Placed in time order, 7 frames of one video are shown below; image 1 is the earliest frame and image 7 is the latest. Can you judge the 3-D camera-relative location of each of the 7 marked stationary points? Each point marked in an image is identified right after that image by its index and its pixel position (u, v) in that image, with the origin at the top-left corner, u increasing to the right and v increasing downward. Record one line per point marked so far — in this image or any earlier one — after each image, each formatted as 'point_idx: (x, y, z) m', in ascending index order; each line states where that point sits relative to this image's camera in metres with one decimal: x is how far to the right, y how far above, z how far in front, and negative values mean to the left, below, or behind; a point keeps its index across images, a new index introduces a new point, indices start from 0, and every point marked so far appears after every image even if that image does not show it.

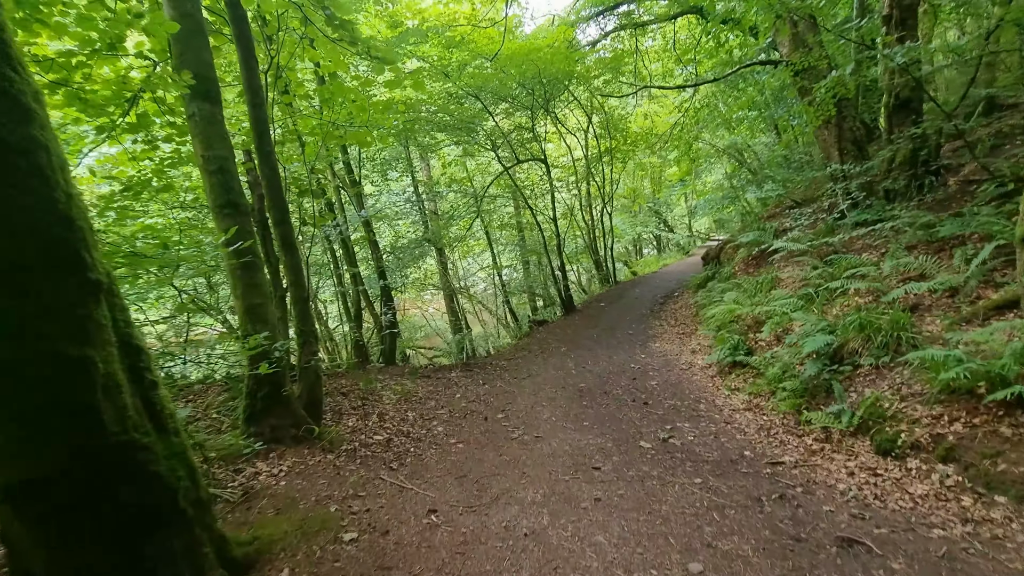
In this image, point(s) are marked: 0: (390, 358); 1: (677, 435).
0: (-1.7, -1.0, +6.9) m
1: (+1.2, -1.1, +3.6) m
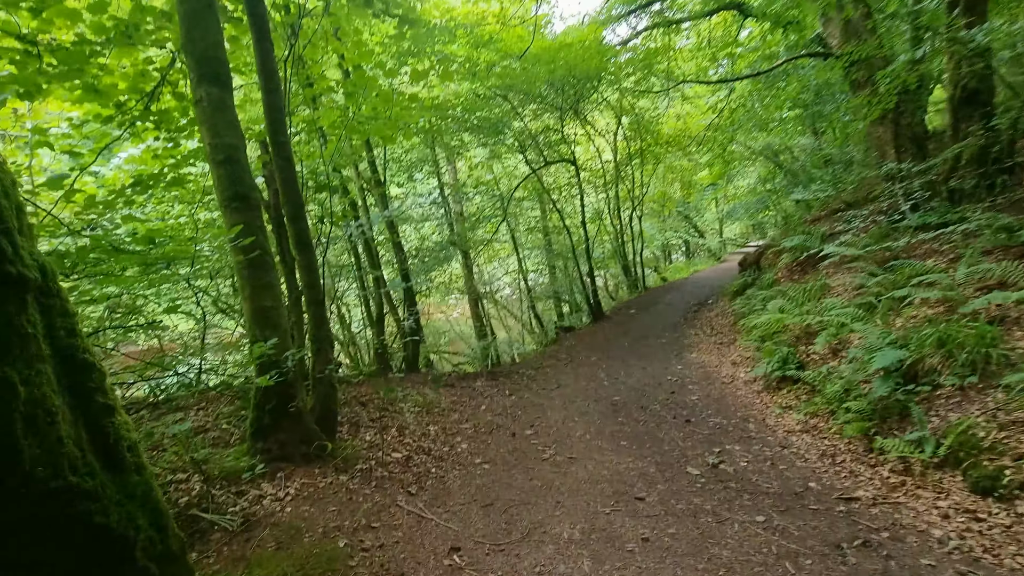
0: (-1.3, -1.0, +6.7) m
1: (+1.4, -1.1, +3.2) m
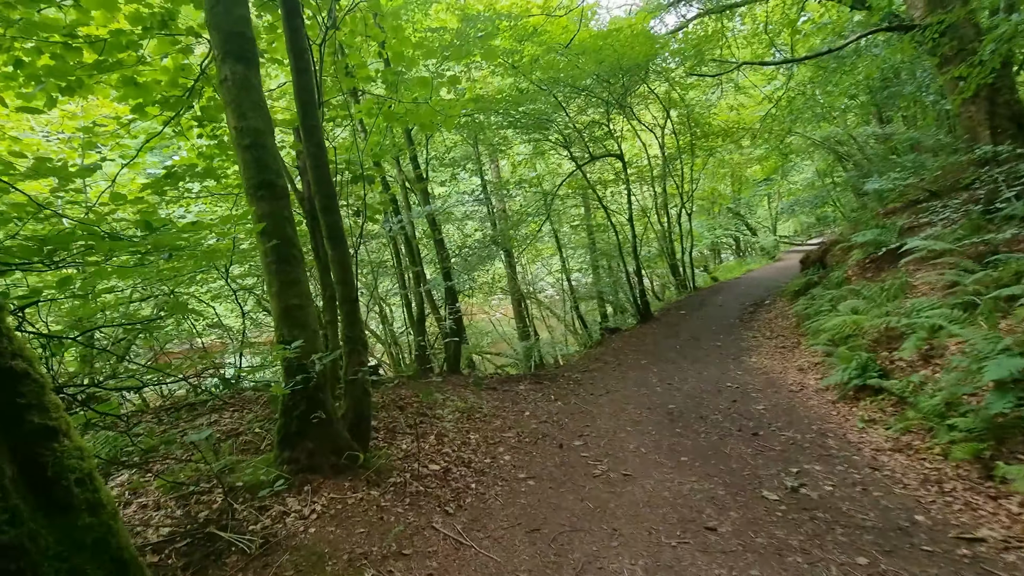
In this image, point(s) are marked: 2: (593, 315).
0: (-0.8, -1.0, +6.5) m
1: (+1.7, -1.1, +2.8) m
2: (+2.4, -0.8, +14.9) m
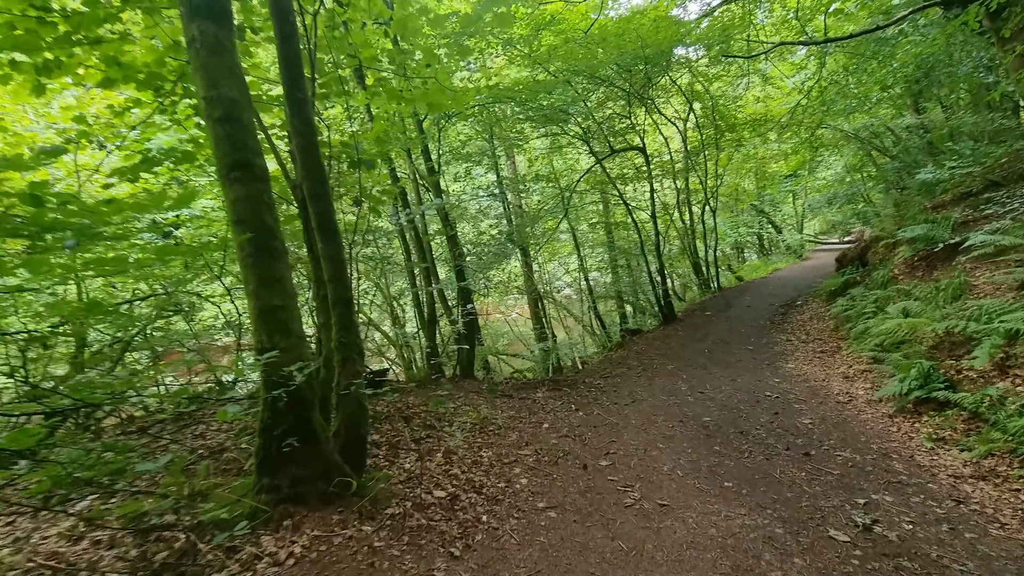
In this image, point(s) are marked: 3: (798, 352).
0: (-0.6, -1.0, +6.1) m
1: (+1.8, -1.1, +2.4) m
2: (+2.9, -0.8, +14.4) m
3: (+3.8, -0.8, +6.6) m
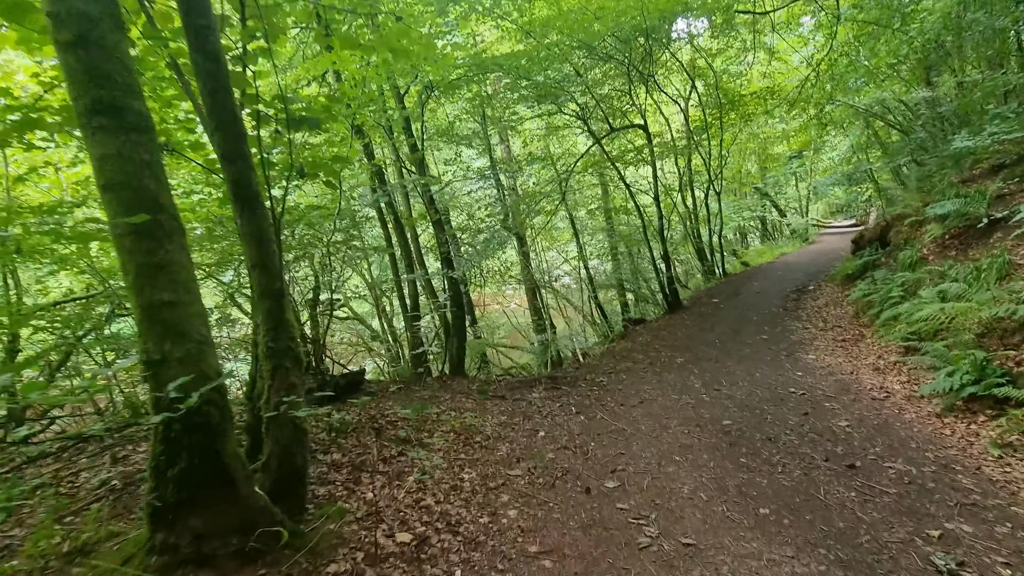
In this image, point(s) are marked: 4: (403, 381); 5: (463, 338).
0: (-0.6, -0.9, +5.6) m
1: (+1.7, -1.0, +1.9) m
2: (+2.8, -0.5, +13.9) m
3: (+3.7, -0.6, +6.1) m
4: (-1.0, -0.9, +4.7) m
5: (-0.6, -0.6, +5.8) m
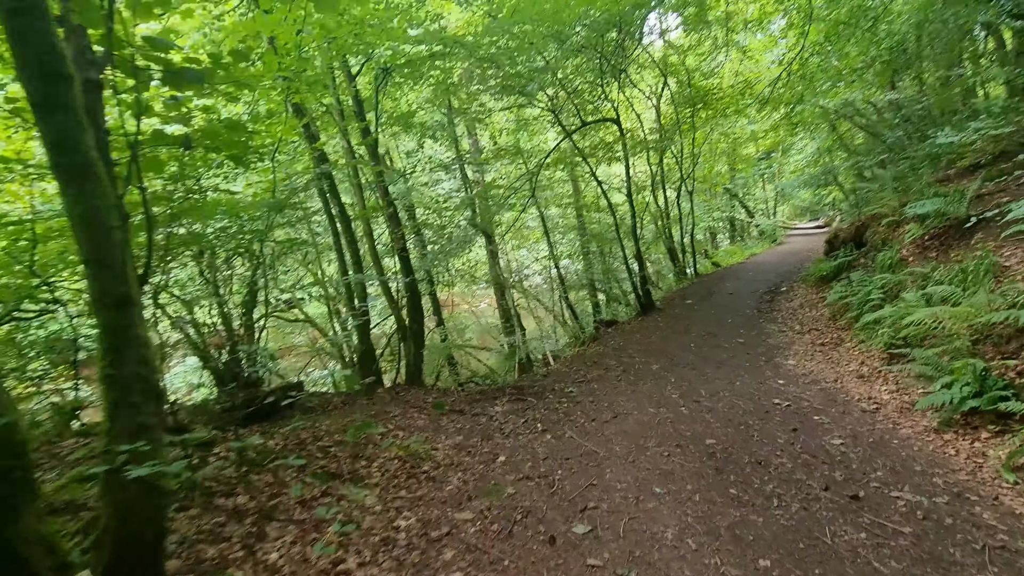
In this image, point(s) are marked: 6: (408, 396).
0: (-1.0, -0.9, +5.1) m
1: (+1.5, -1.0, +1.5) m
2: (+2.0, -0.5, +13.6) m
3: (+3.3, -0.7, +5.8) m
4: (-1.4, -0.9, +4.2) m
5: (-1.0, -0.6, +5.3) m
6: (-0.9, -0.9, +4.2) m
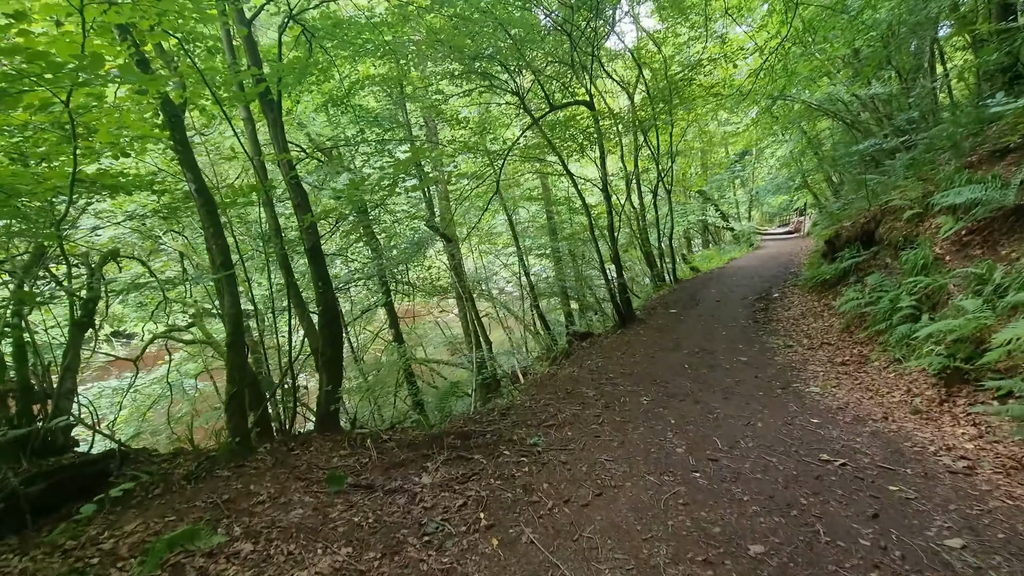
0: (-1.4, -1.0, +3.8) m
1: (+1.3, -1.0, +0.3) m
2: (+1.1, -0.7, +12.4) m
3: (+2.8, -0.7, +4.7) m
4: (-1.7, -1.0, +2.9) m
5: (-1.4, -0.7, +4.0) m
6: (-1.2, -1.0, +2.9) m
